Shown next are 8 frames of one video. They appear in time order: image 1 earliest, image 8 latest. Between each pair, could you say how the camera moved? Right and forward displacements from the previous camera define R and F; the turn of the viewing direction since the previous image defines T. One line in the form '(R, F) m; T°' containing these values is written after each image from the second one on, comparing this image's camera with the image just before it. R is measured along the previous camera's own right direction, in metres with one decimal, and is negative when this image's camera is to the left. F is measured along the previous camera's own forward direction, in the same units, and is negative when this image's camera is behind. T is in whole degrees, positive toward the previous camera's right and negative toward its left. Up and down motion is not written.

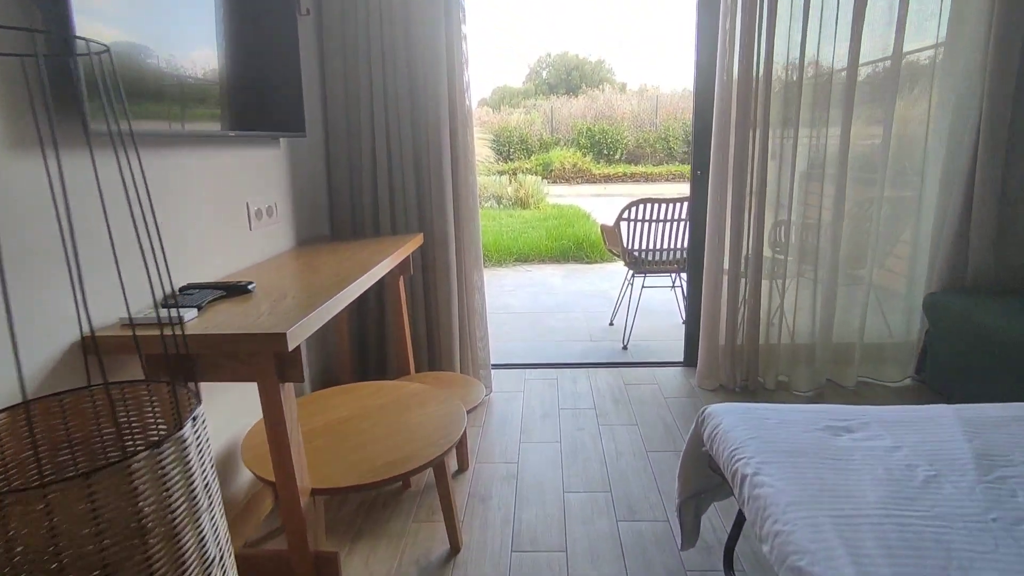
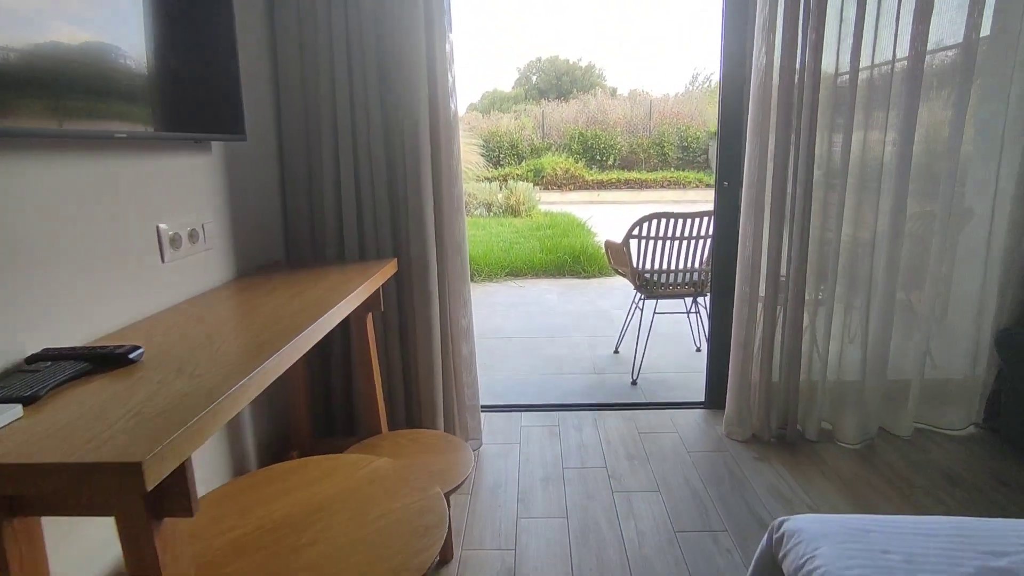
(0.0, +0.4) m; +1°
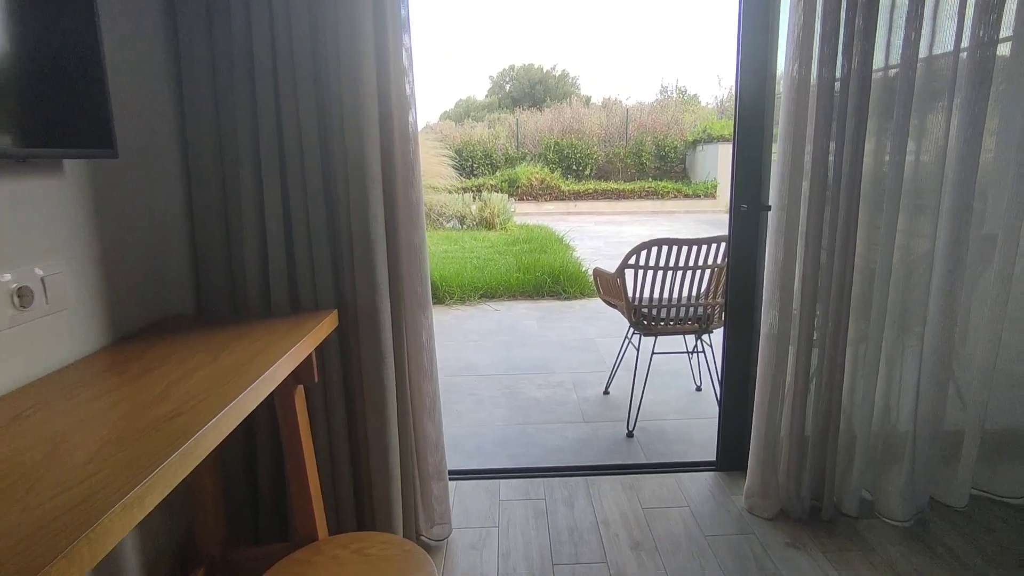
(0.0, +0.4) m; +2°
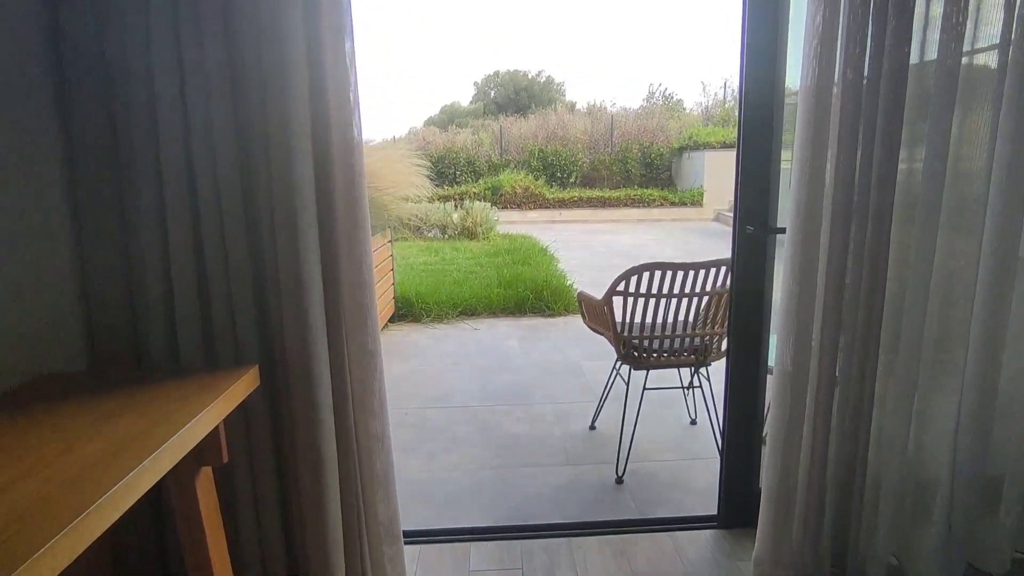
(0.0, +0.2) m; +1°
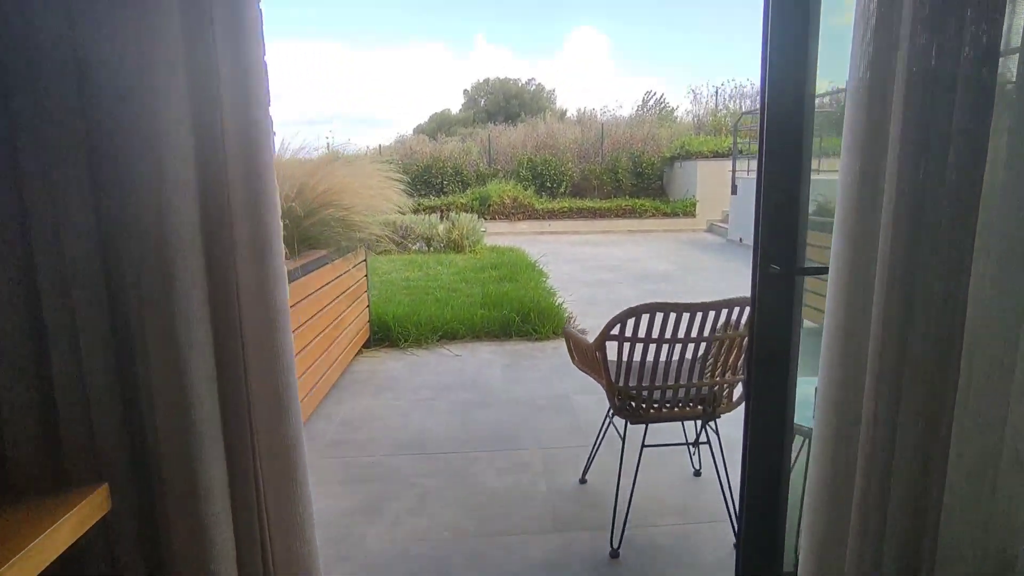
(0.0, +0.3) m; +1°
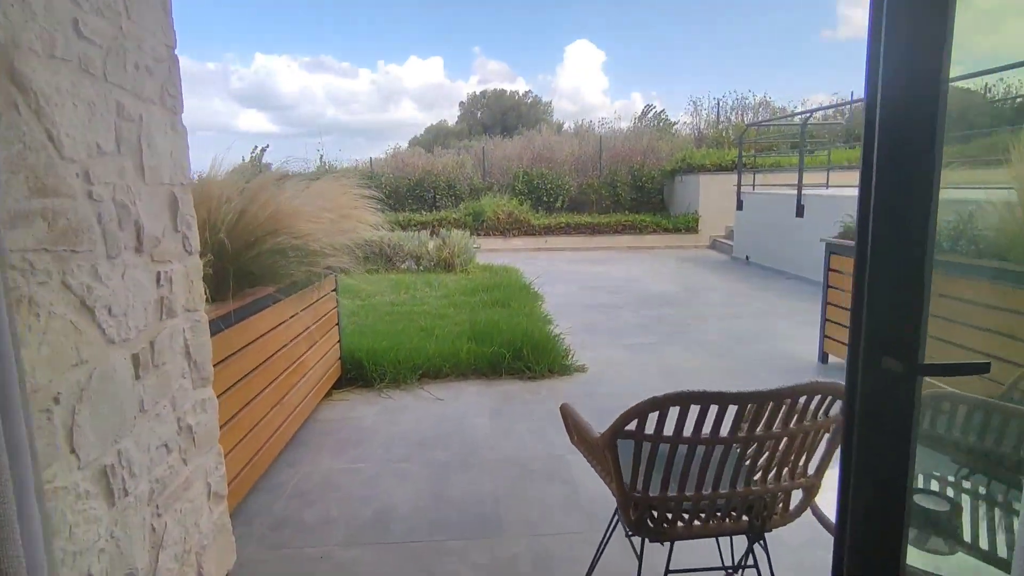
(0.0, +0.5) m; 0°
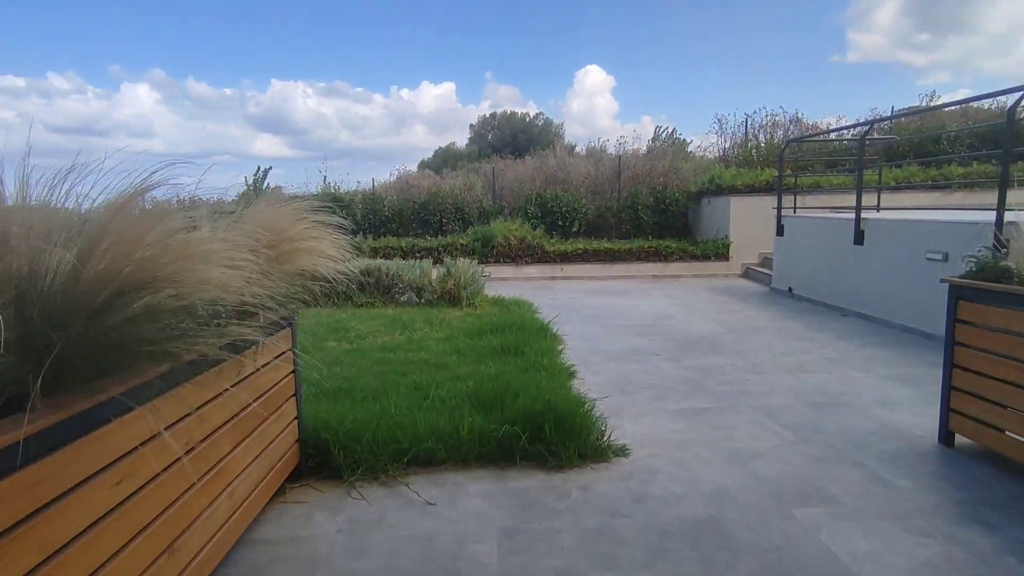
(0.0, +0.9) m; -1°
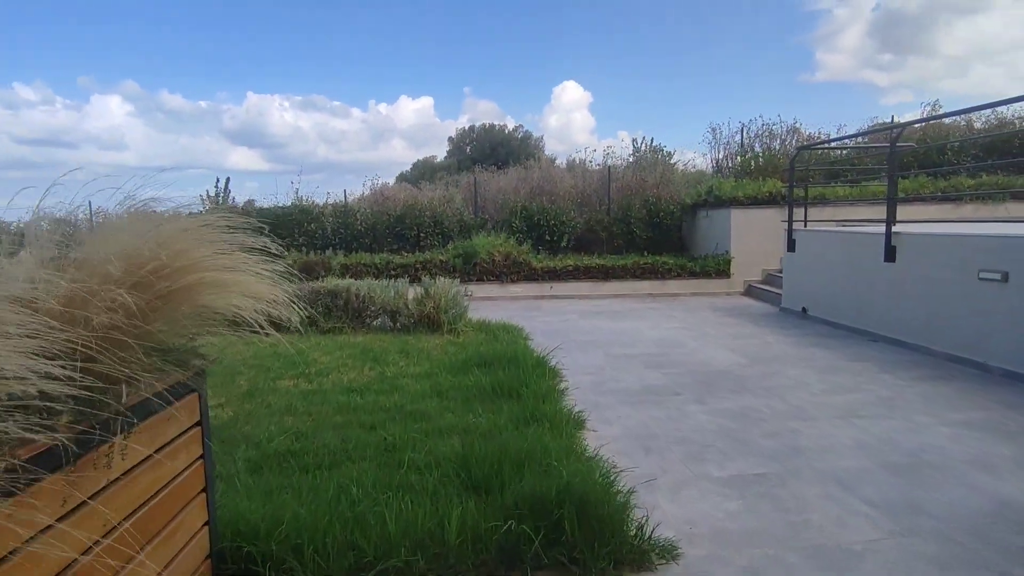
(-0.1, +0.8) m; +2°
